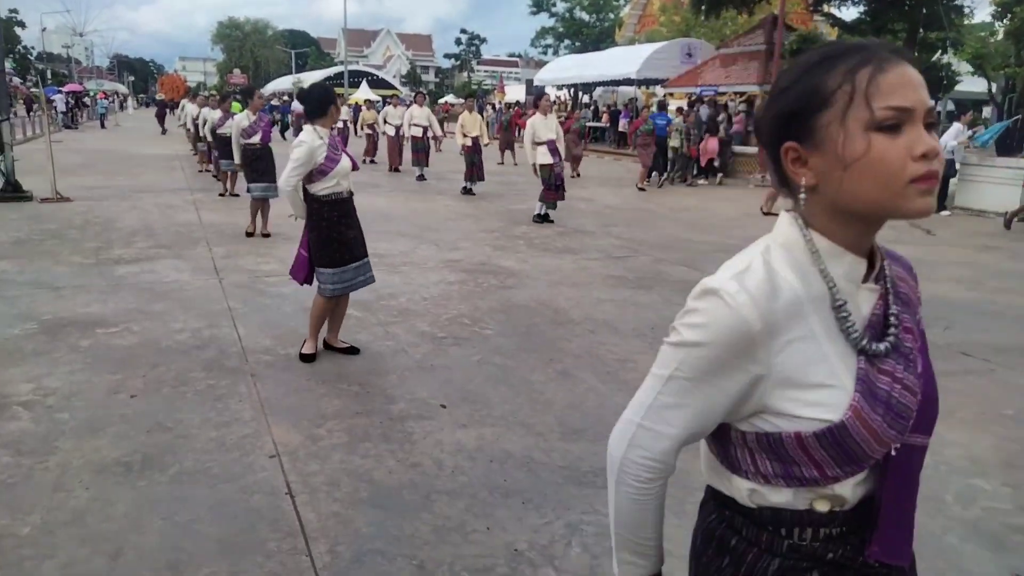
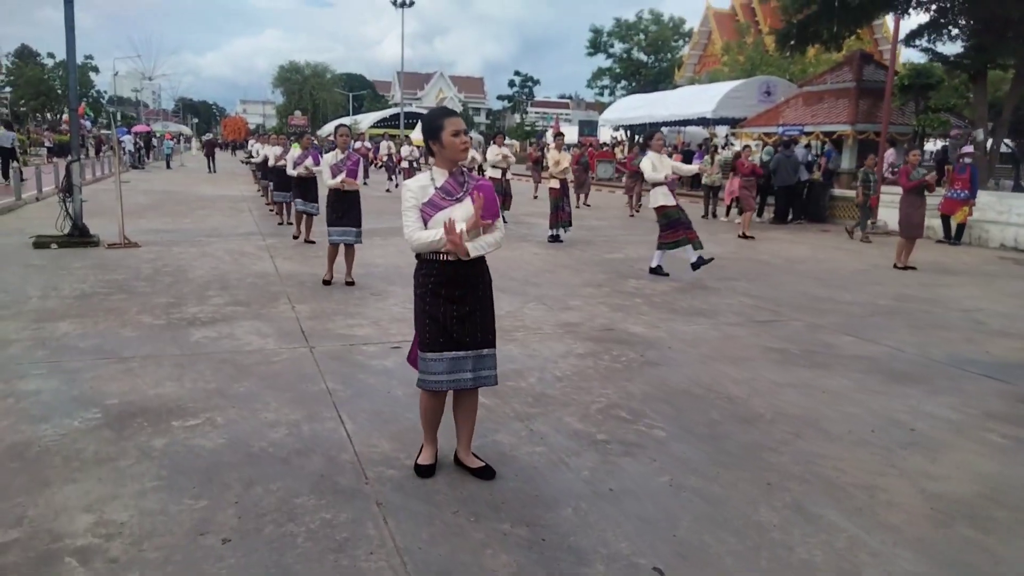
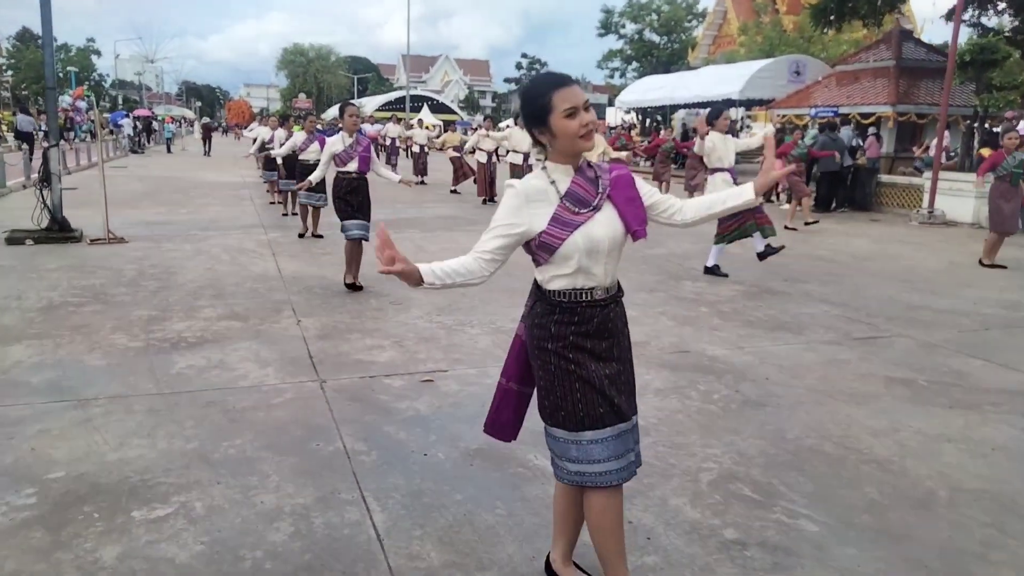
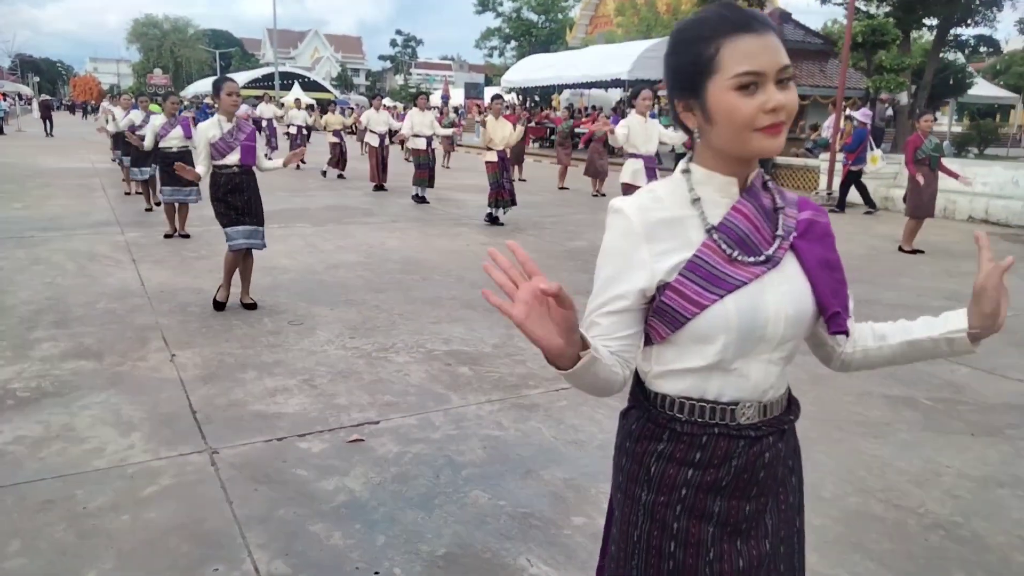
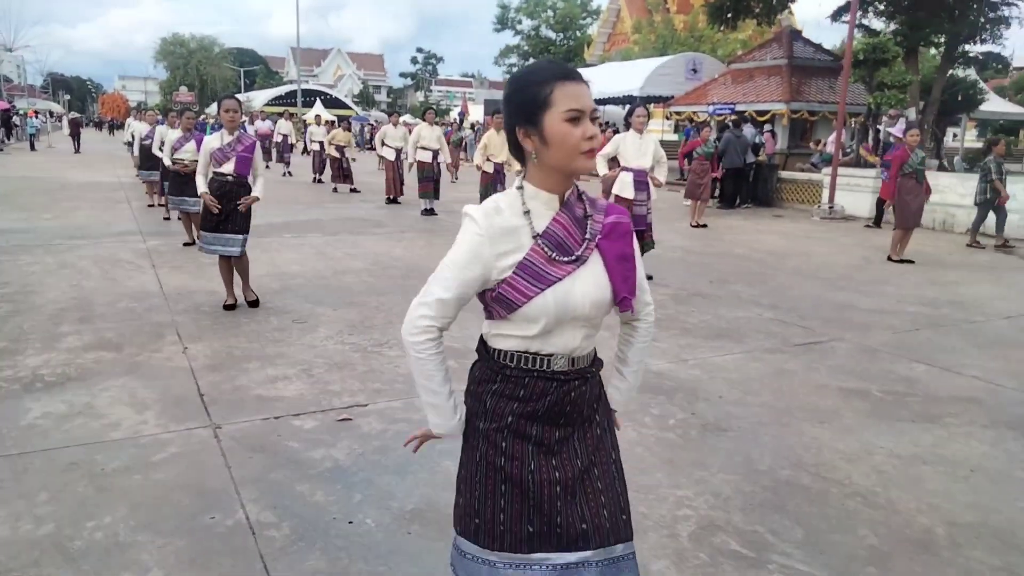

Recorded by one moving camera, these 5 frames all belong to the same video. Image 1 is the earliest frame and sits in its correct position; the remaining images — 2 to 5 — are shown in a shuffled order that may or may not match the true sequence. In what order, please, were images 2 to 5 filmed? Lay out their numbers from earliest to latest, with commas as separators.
2, 3, 5, 4
